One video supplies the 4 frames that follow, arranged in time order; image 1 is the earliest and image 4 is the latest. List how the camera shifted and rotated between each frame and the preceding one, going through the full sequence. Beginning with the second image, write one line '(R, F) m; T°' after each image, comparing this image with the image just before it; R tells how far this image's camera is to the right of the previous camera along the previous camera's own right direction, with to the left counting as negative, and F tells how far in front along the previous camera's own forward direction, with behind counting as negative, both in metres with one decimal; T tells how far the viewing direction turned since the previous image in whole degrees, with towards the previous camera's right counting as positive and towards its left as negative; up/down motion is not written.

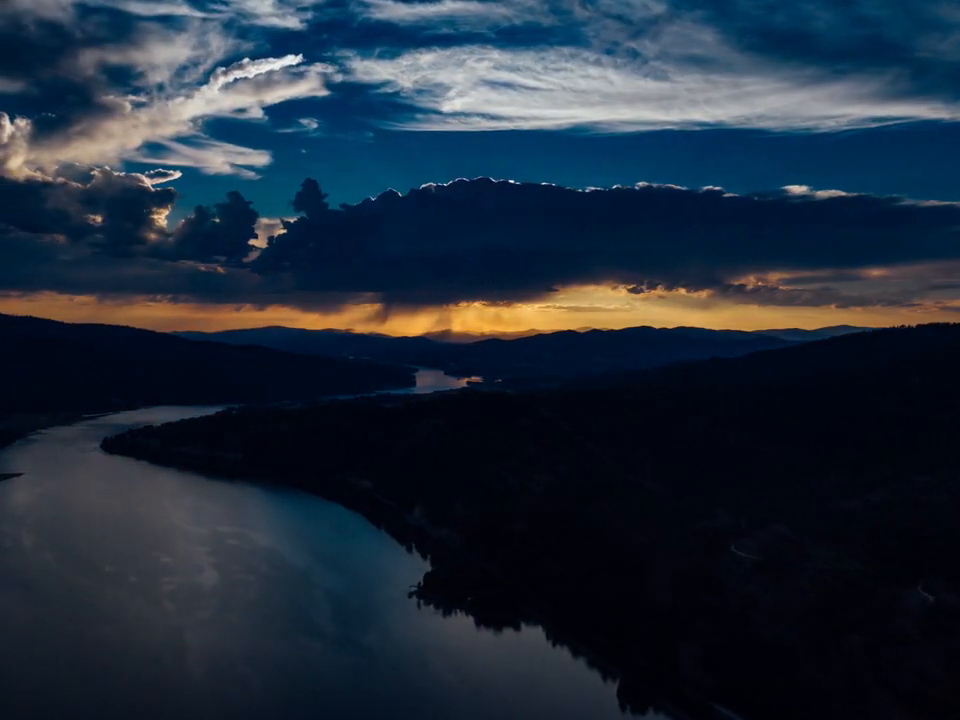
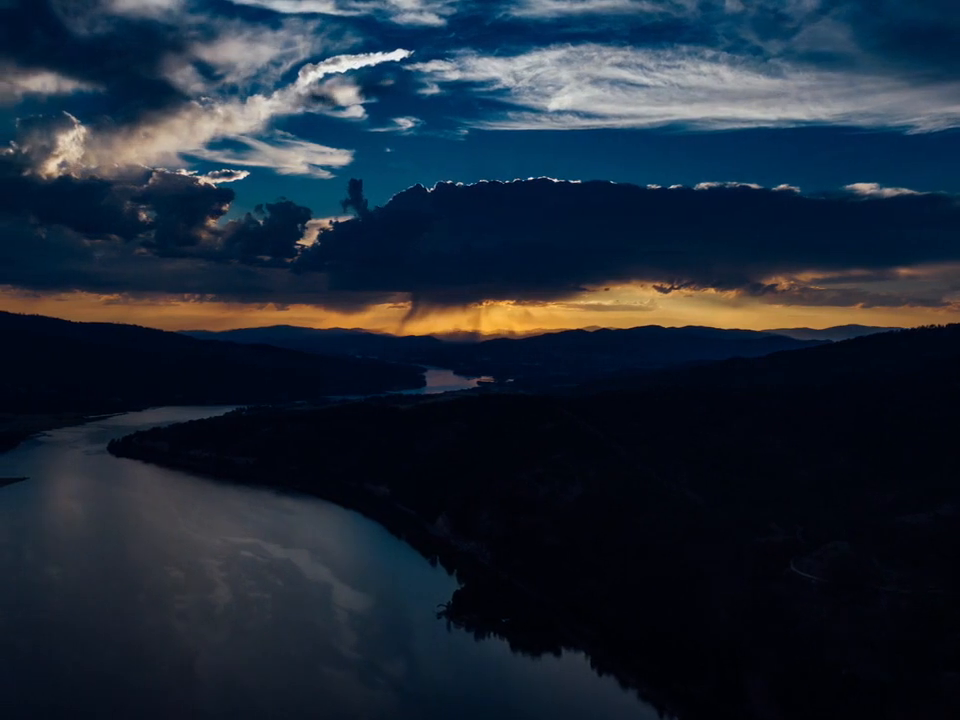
(-2.9, +1.8) m; +1°
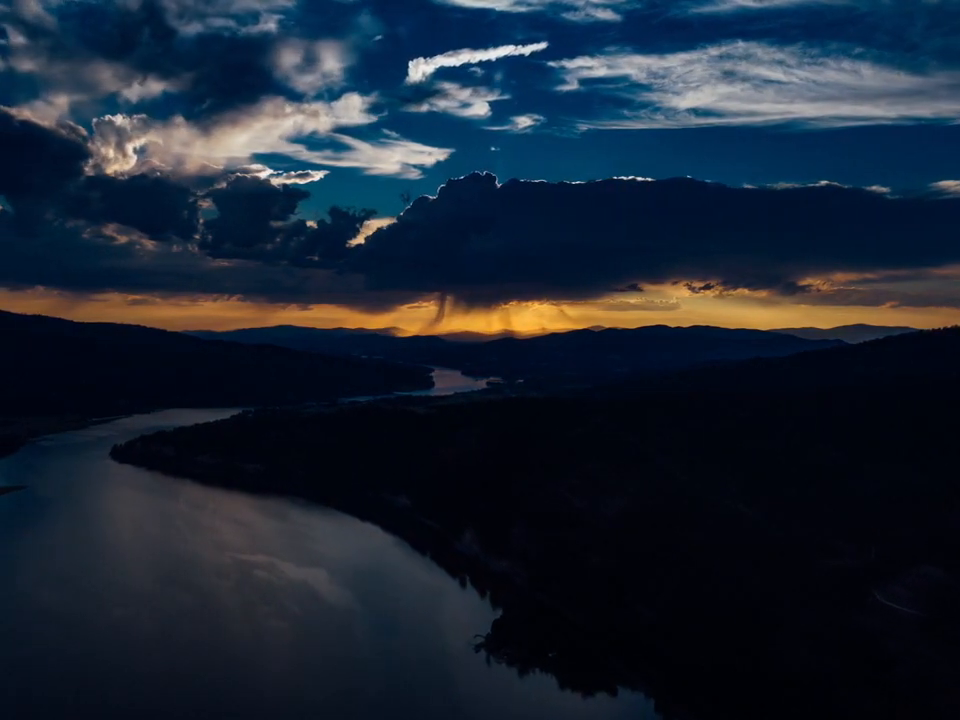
(-4.7, +1.2) m; +2°
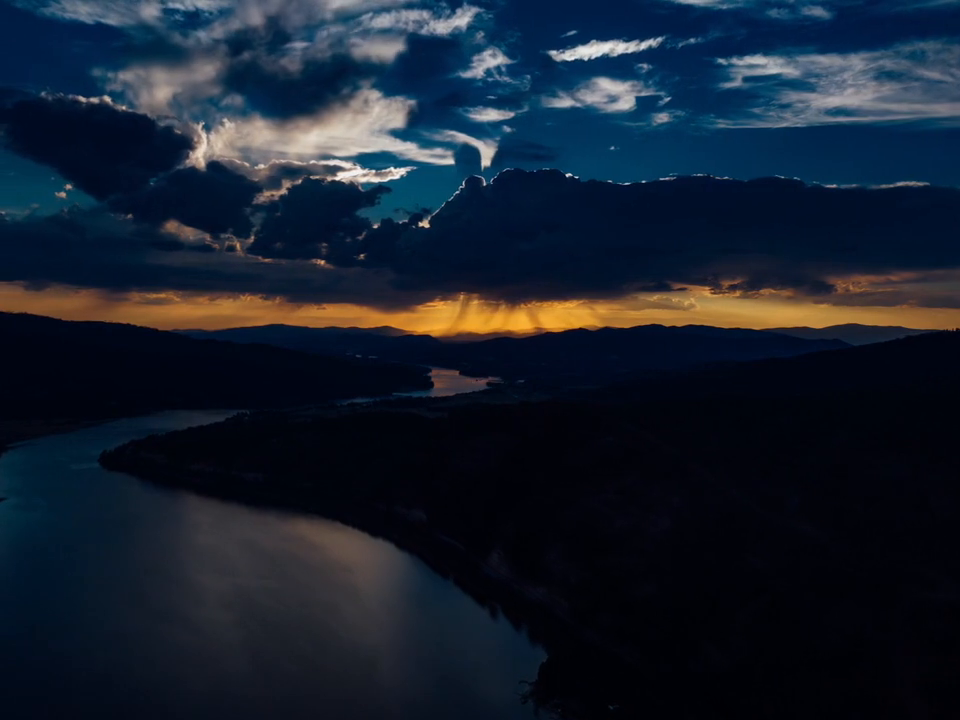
(-5.0, +1.9) m; +3°
